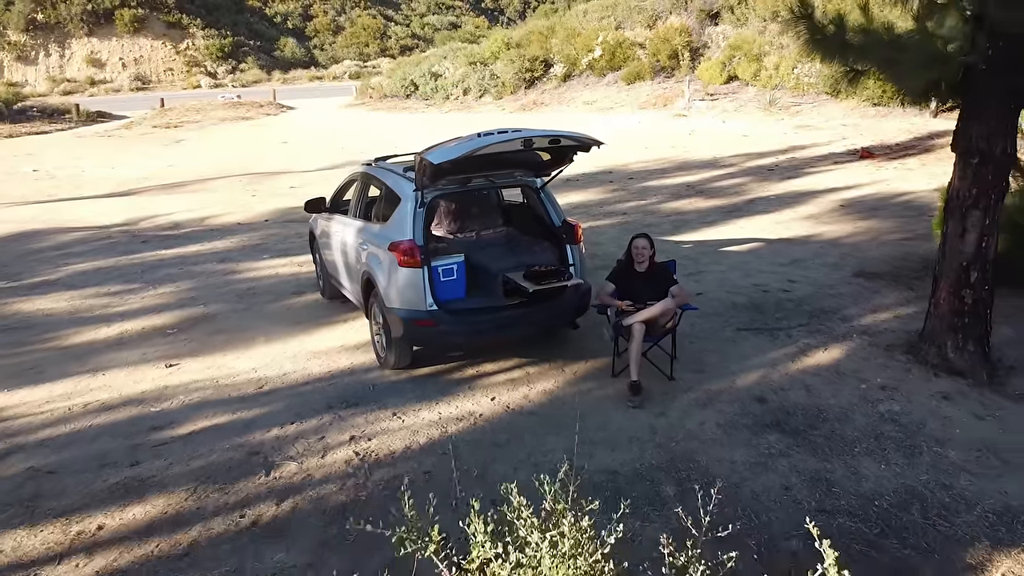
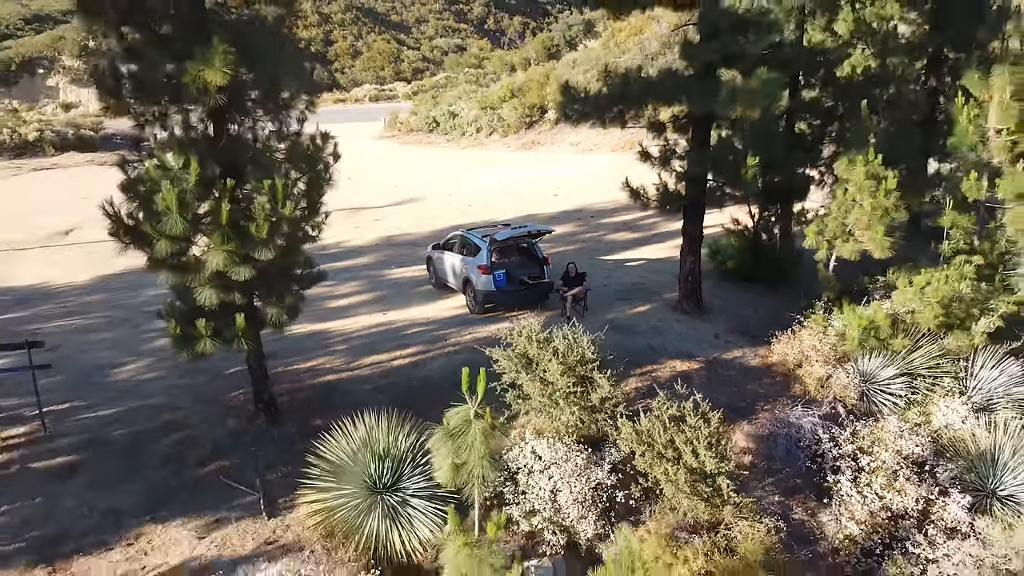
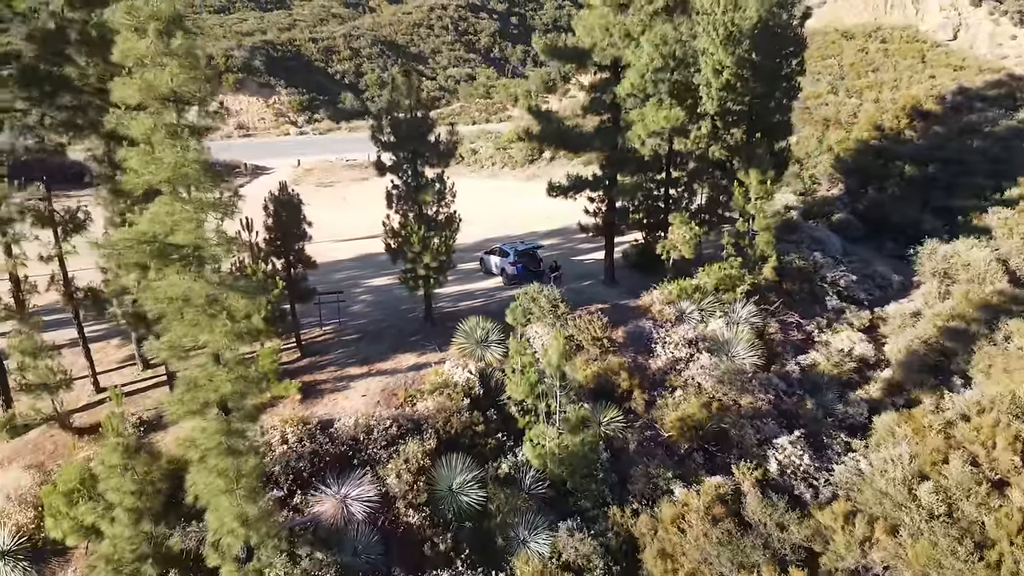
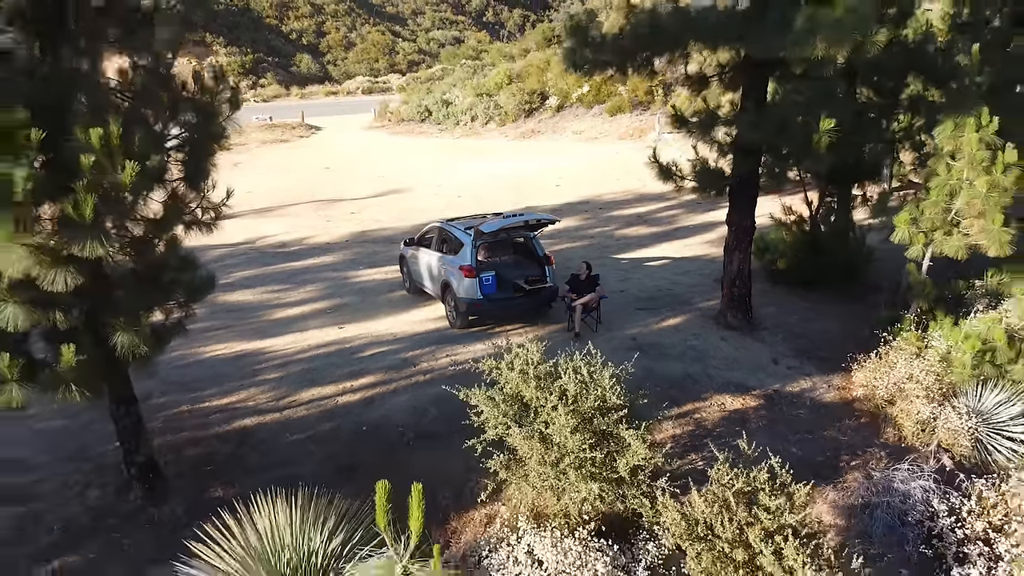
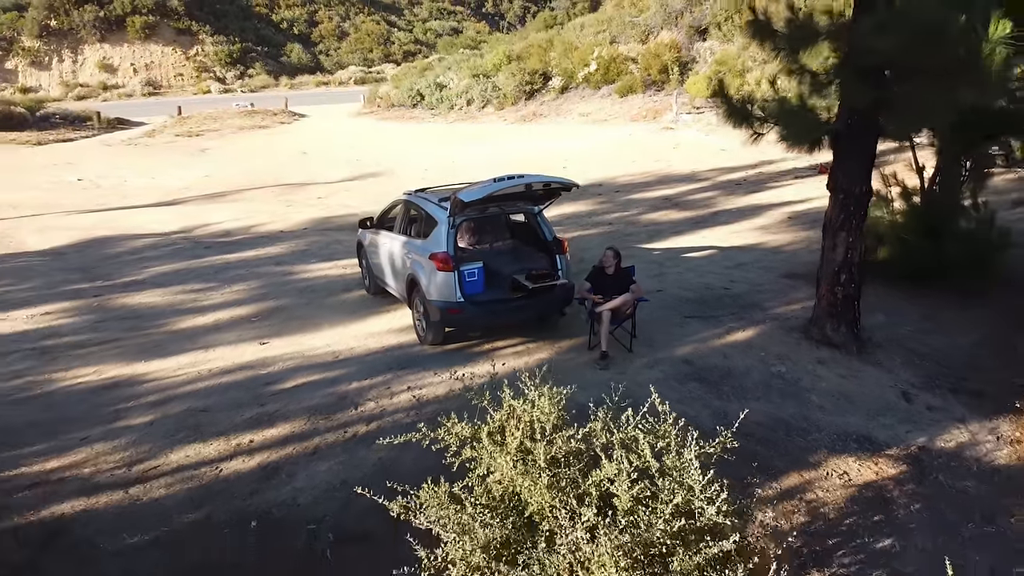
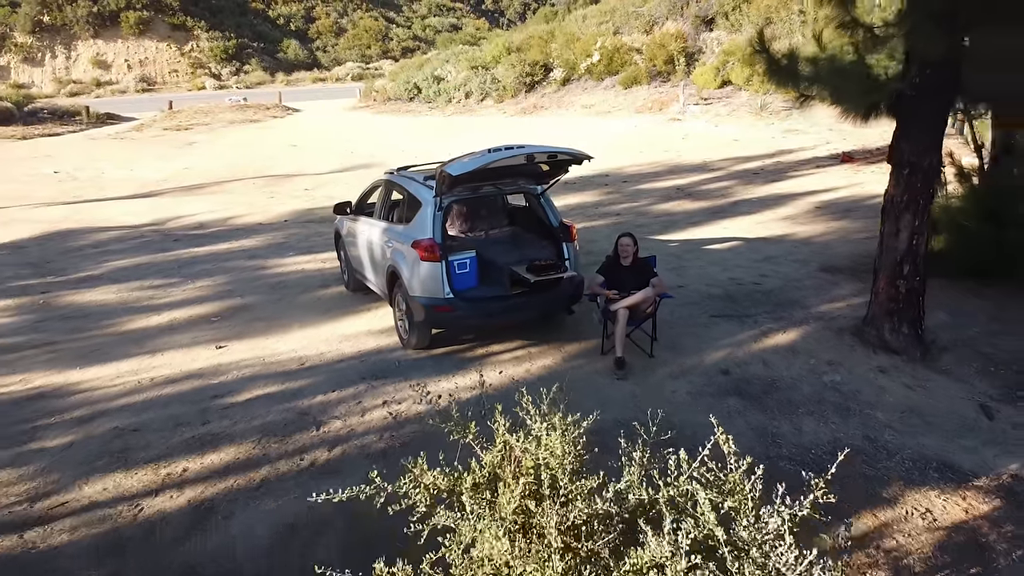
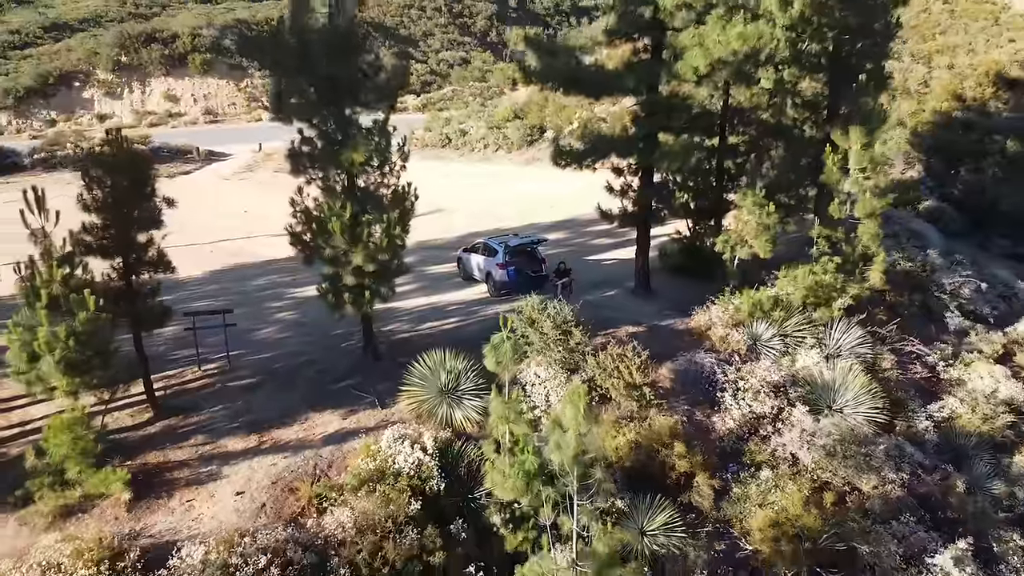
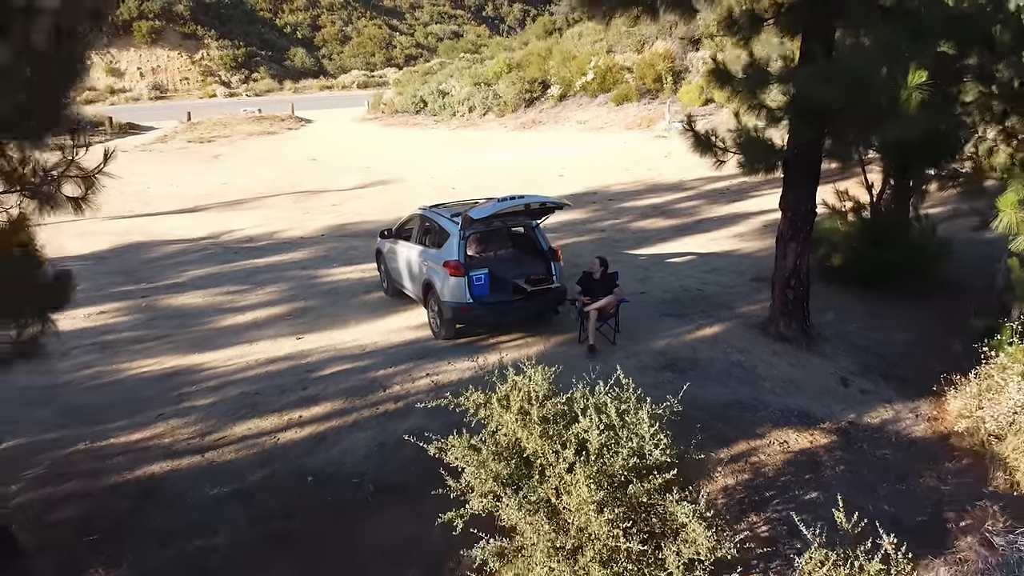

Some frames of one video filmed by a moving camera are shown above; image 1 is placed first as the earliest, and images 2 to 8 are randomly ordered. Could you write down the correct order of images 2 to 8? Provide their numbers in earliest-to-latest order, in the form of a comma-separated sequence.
6, 5, 8, 4, 2, 7, 3
